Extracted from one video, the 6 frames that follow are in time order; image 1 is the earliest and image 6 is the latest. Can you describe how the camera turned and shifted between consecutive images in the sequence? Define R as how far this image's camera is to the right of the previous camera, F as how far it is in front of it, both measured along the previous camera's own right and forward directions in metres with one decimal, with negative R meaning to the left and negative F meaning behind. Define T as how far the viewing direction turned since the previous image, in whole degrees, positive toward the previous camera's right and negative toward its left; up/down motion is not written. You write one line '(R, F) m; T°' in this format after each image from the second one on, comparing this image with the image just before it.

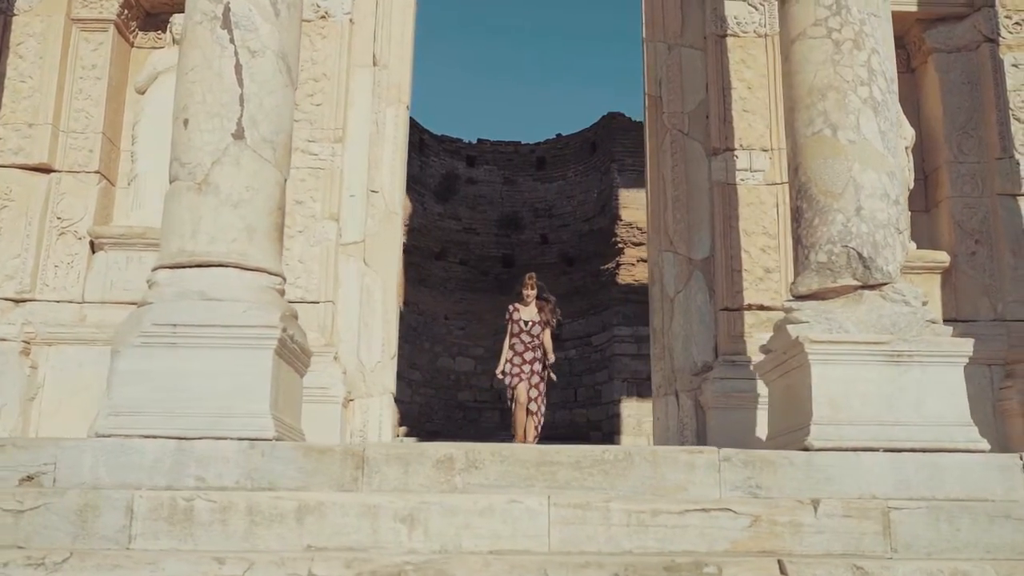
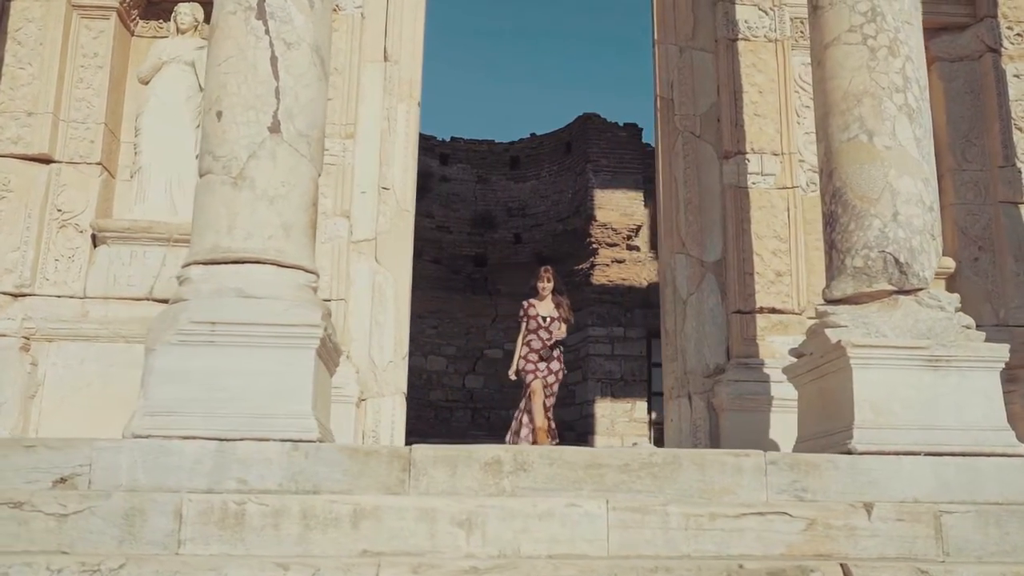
(-0.5, +0.1) m; +3°
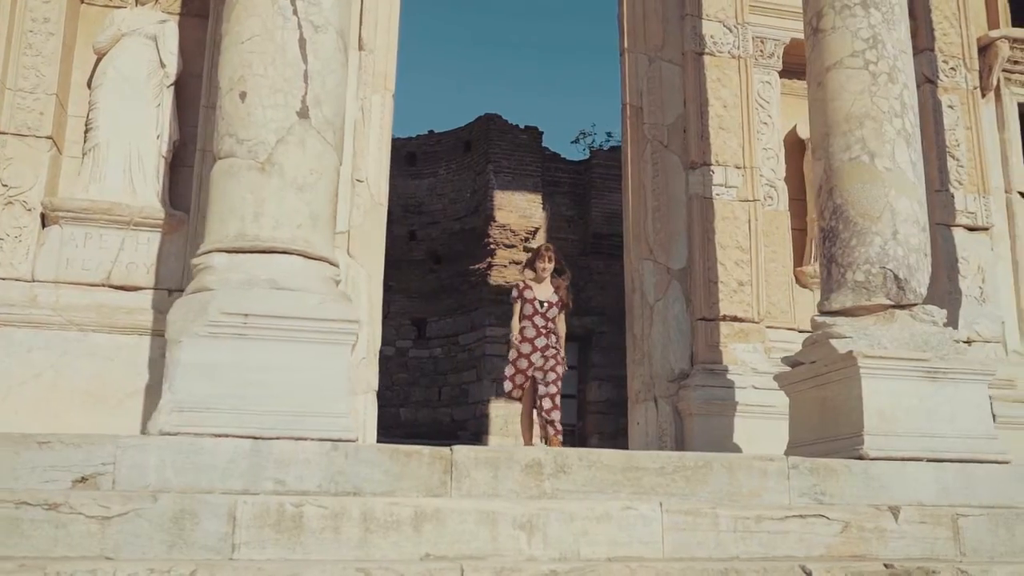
(-1.0, +0.1) m; +9°
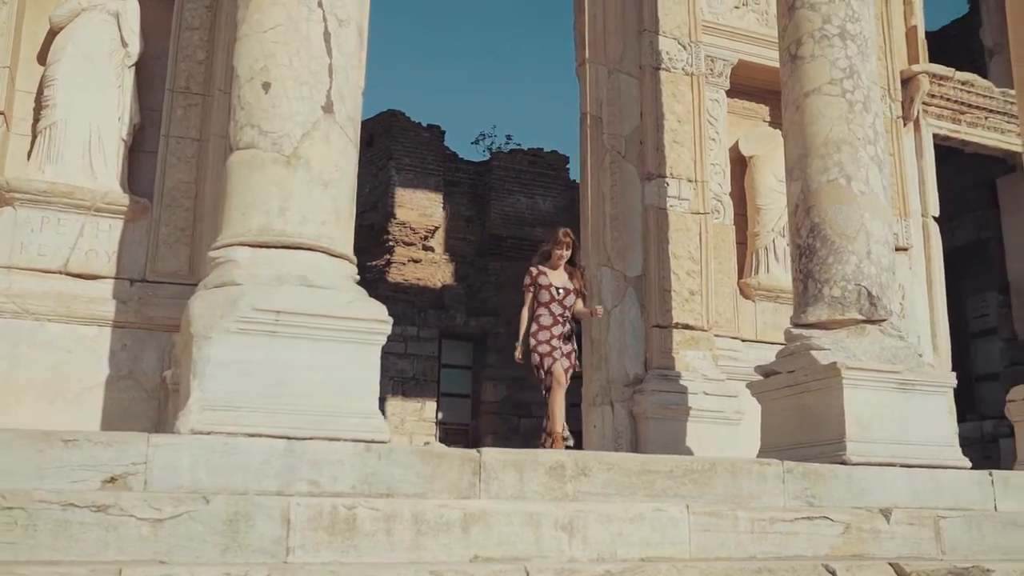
(-0.9, 0.0) m; +9°
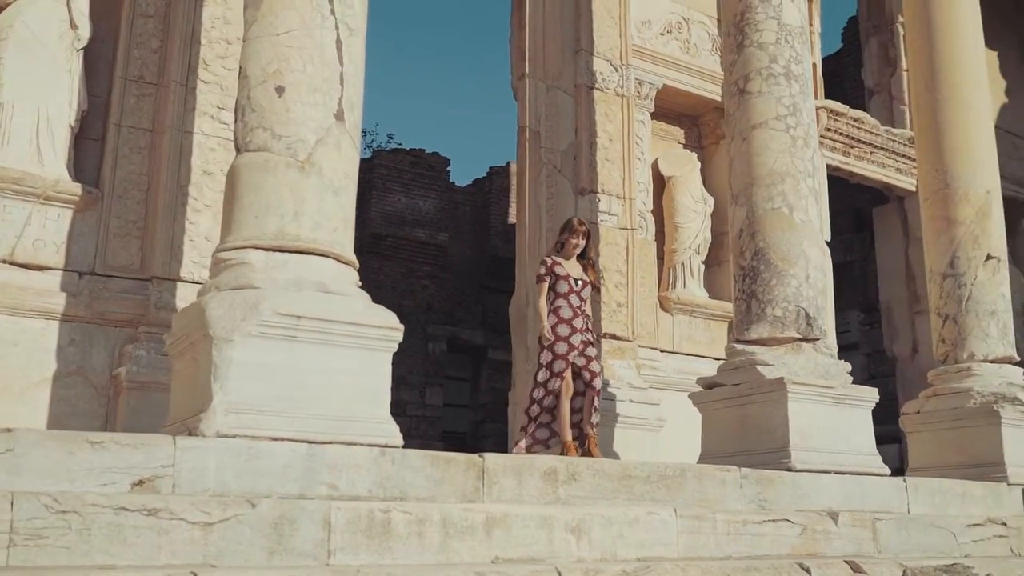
(-0.9, -0.1) m; +10°
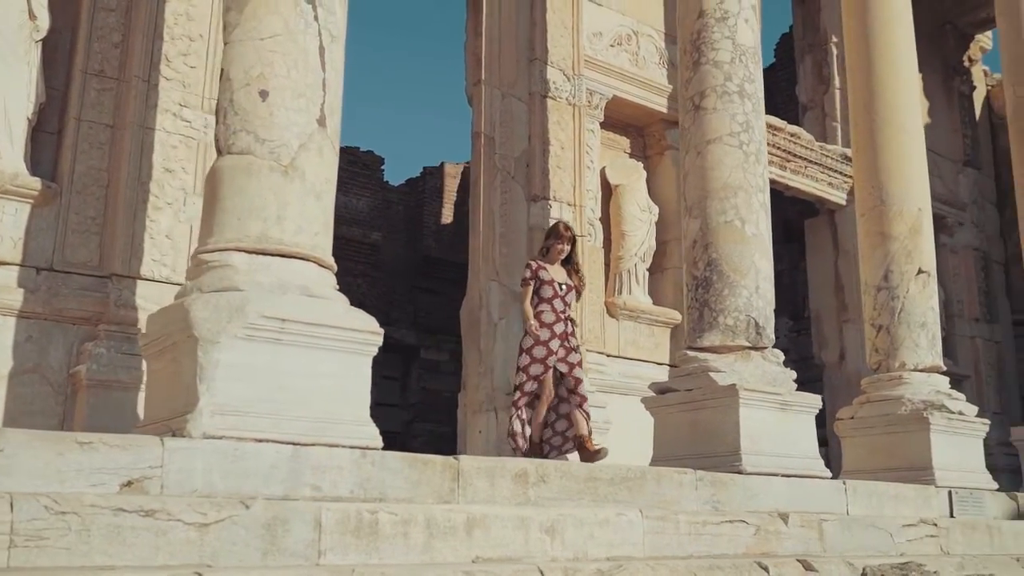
(-0.3, -0.1) m; +5°
